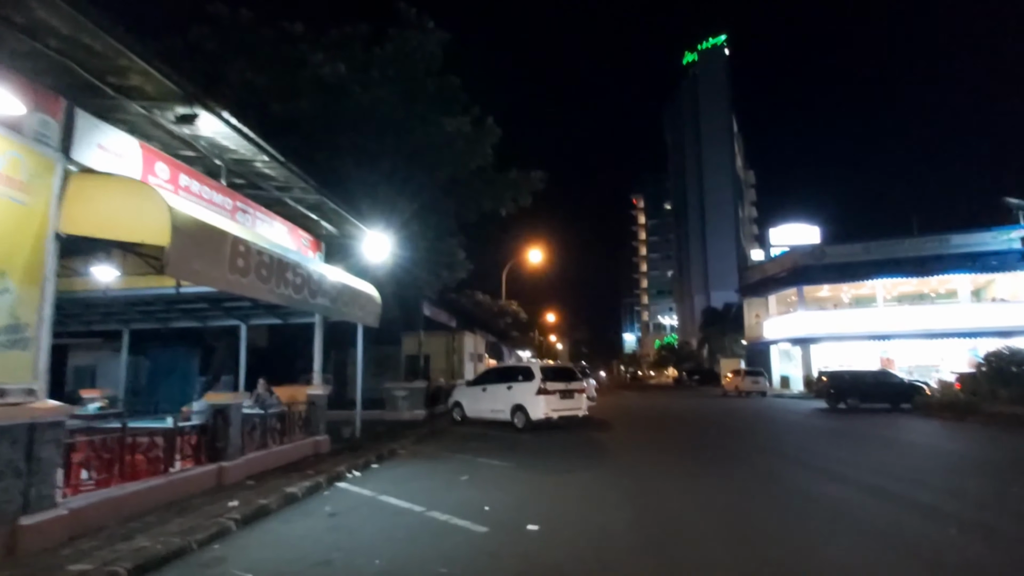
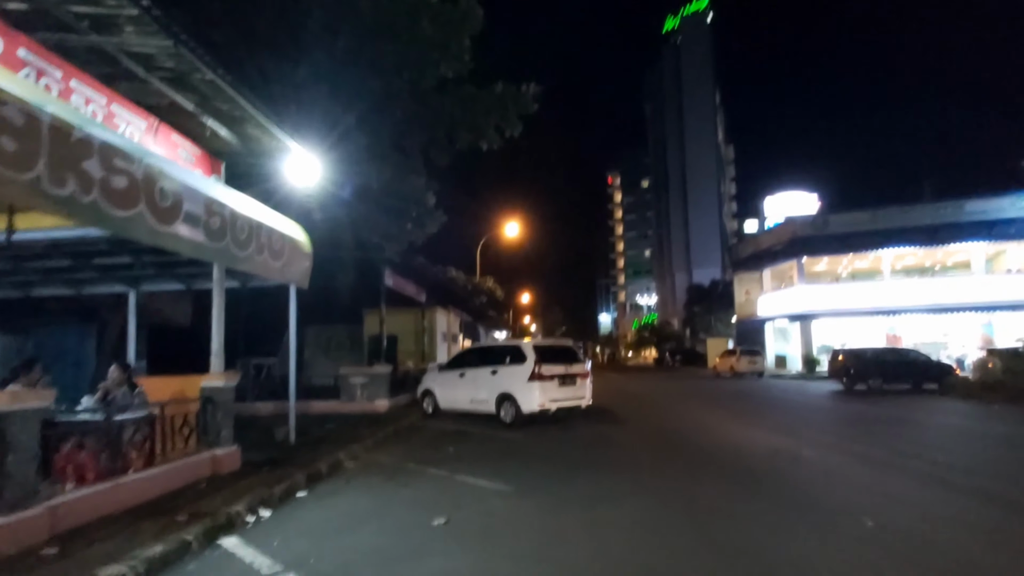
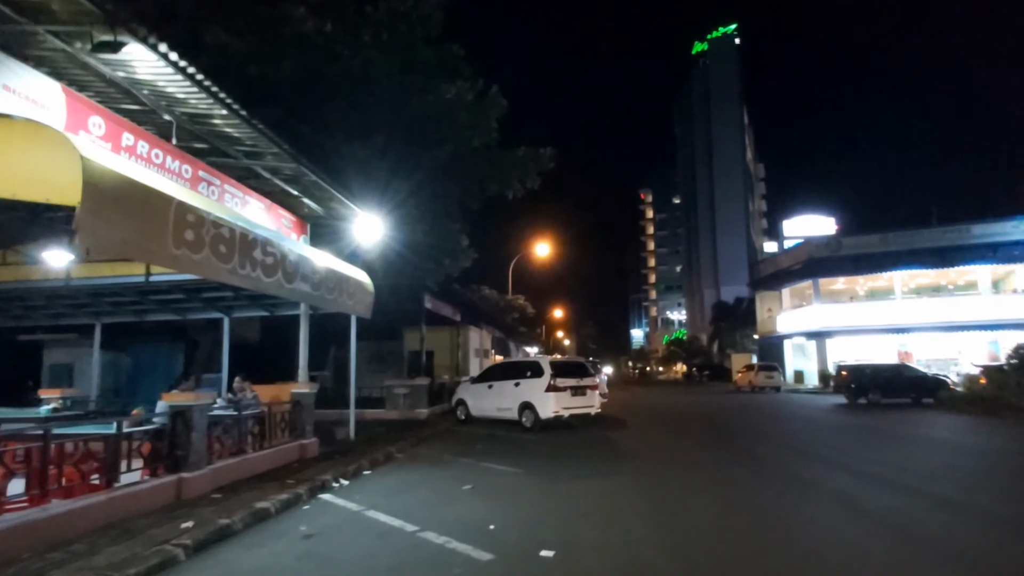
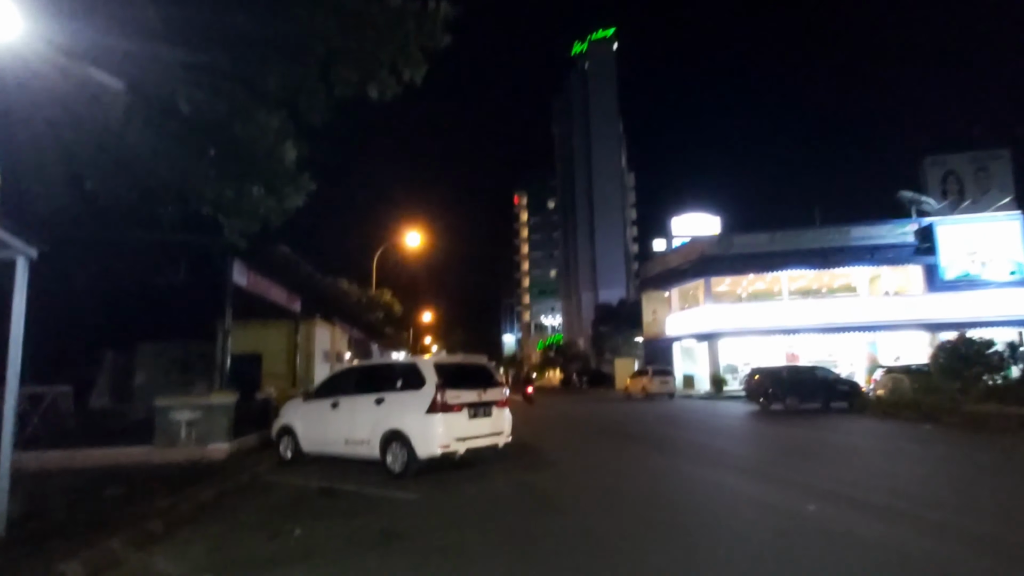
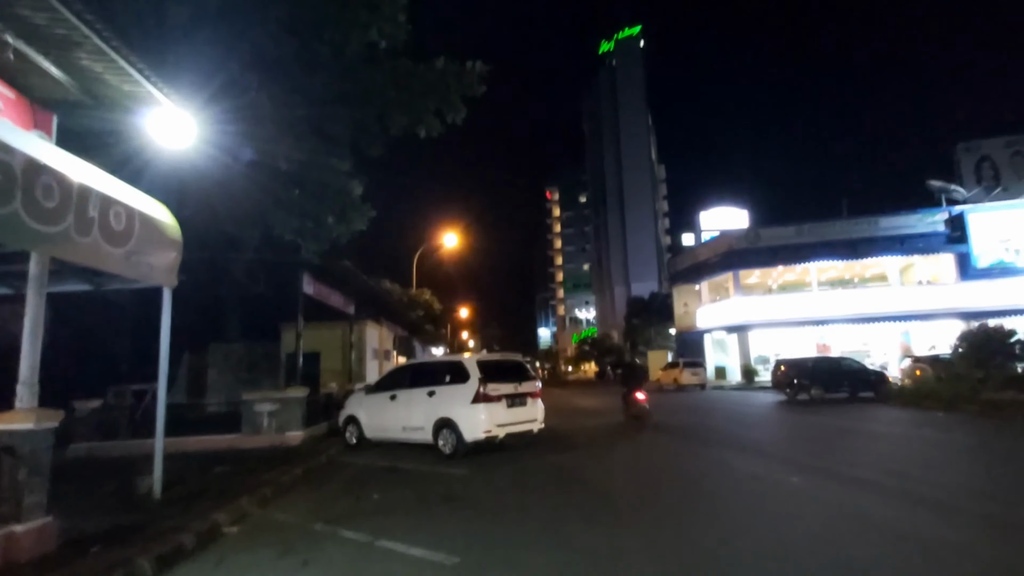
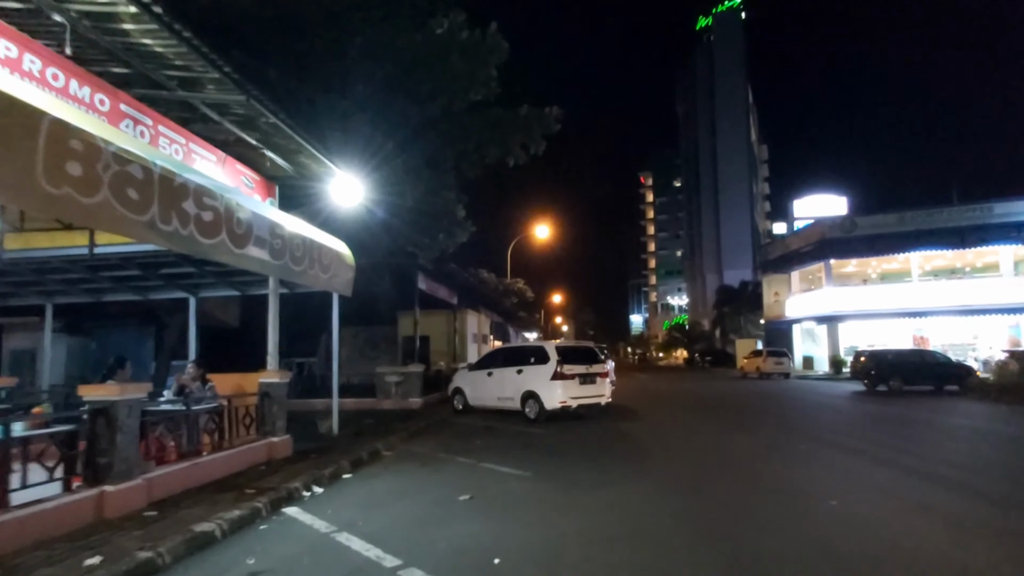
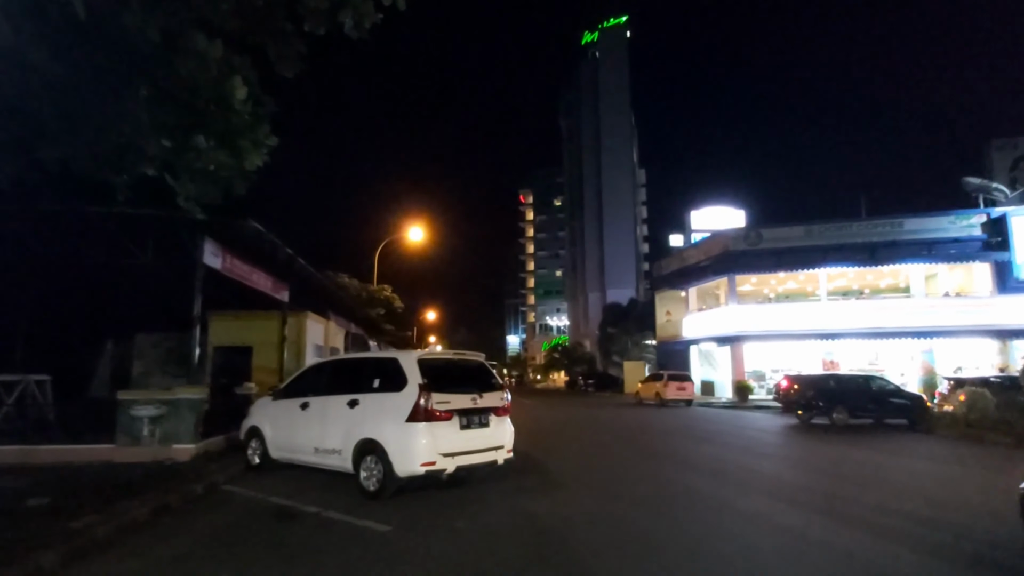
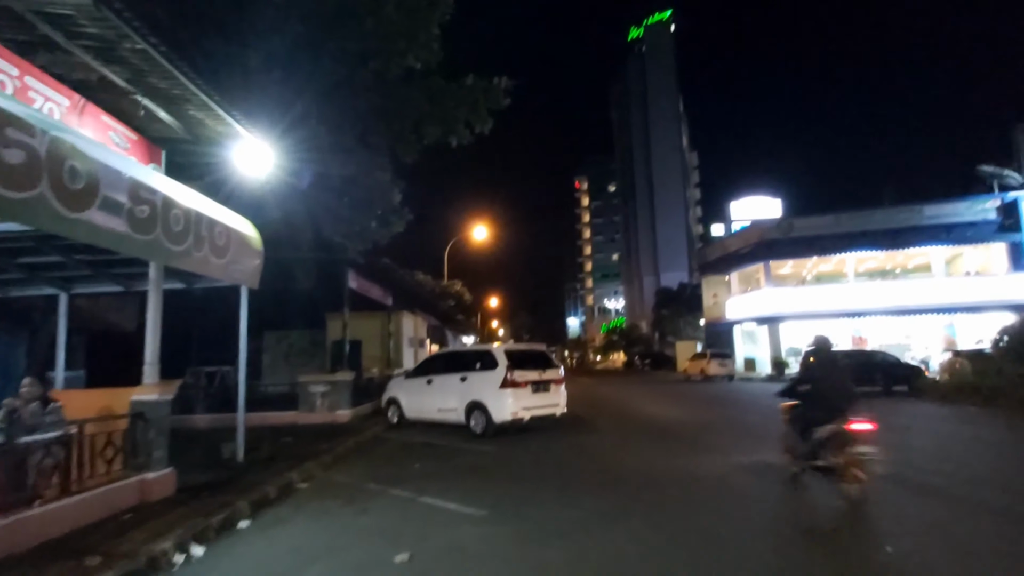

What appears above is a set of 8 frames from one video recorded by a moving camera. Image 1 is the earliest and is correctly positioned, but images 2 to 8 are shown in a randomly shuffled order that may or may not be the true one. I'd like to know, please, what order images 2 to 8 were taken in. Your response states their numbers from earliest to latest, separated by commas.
3, 6, 2, 8, 5, 4, 7
